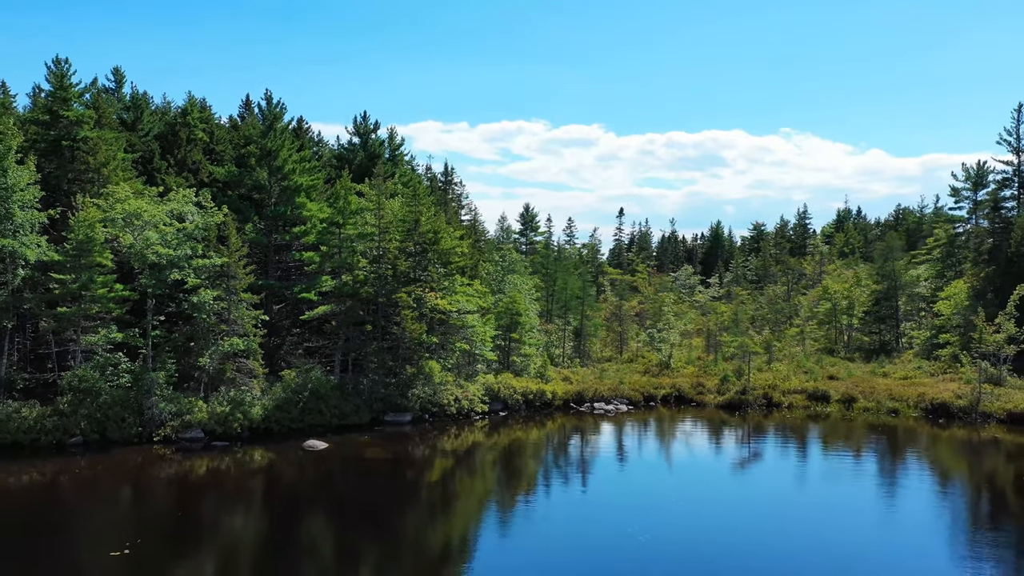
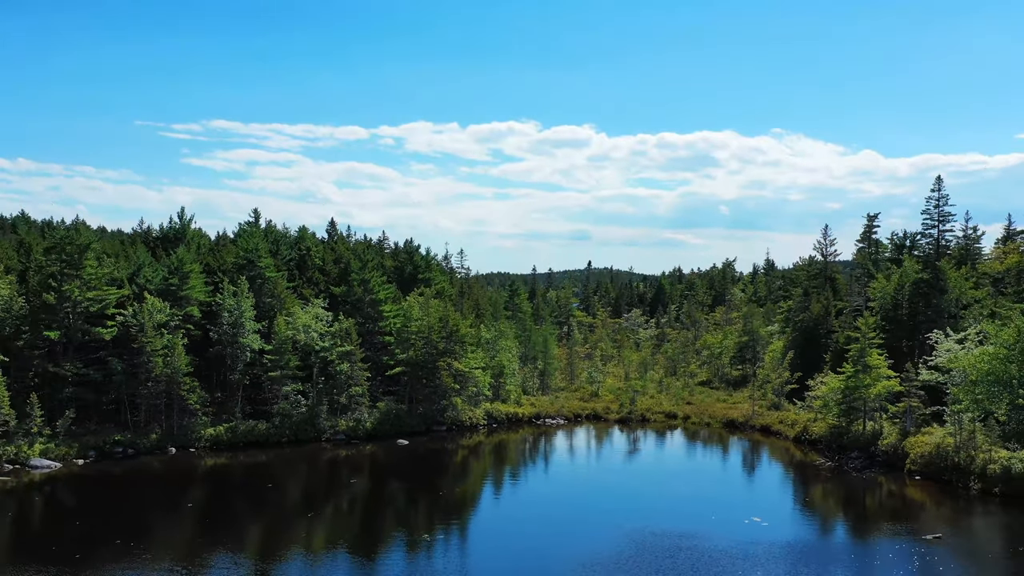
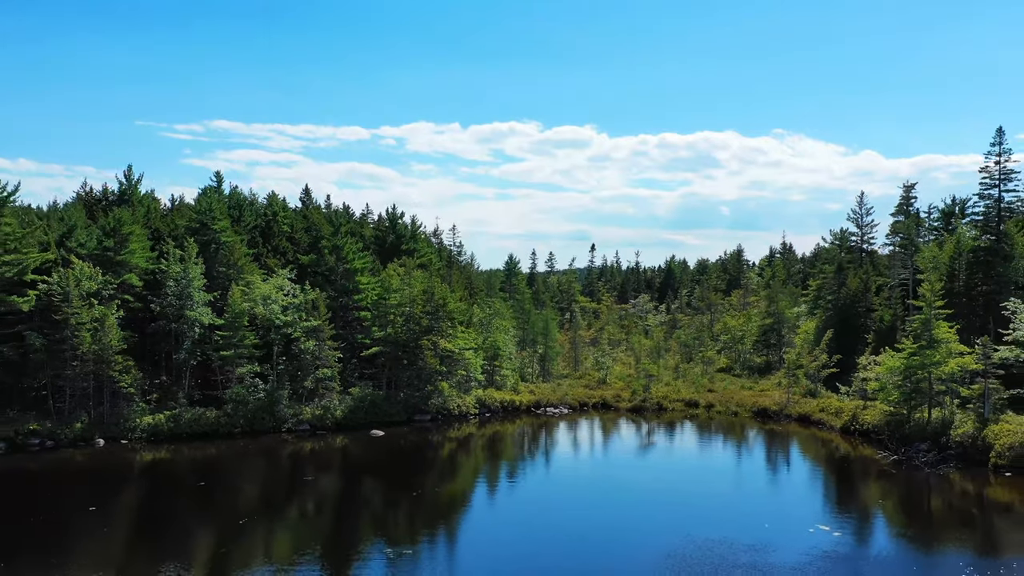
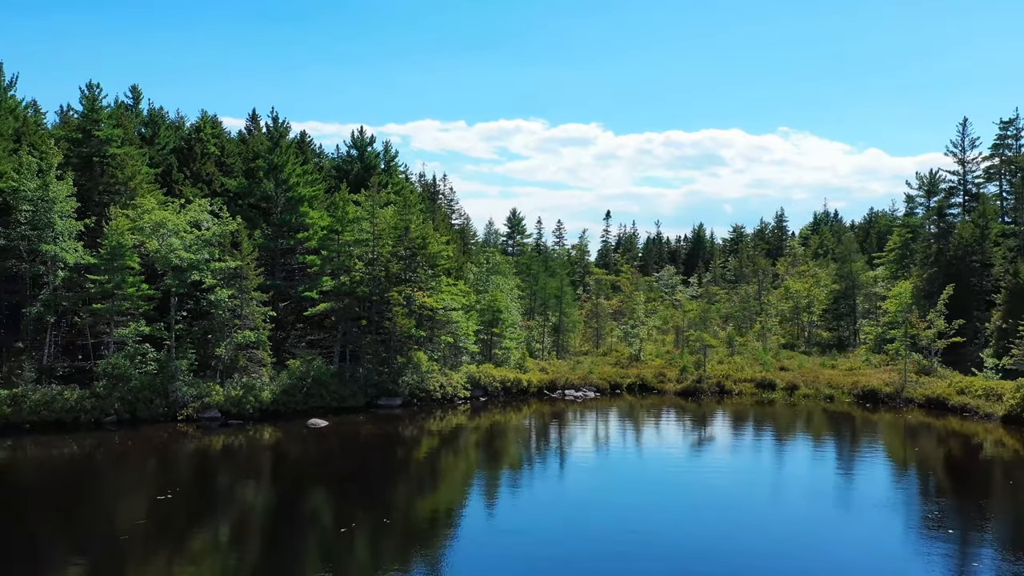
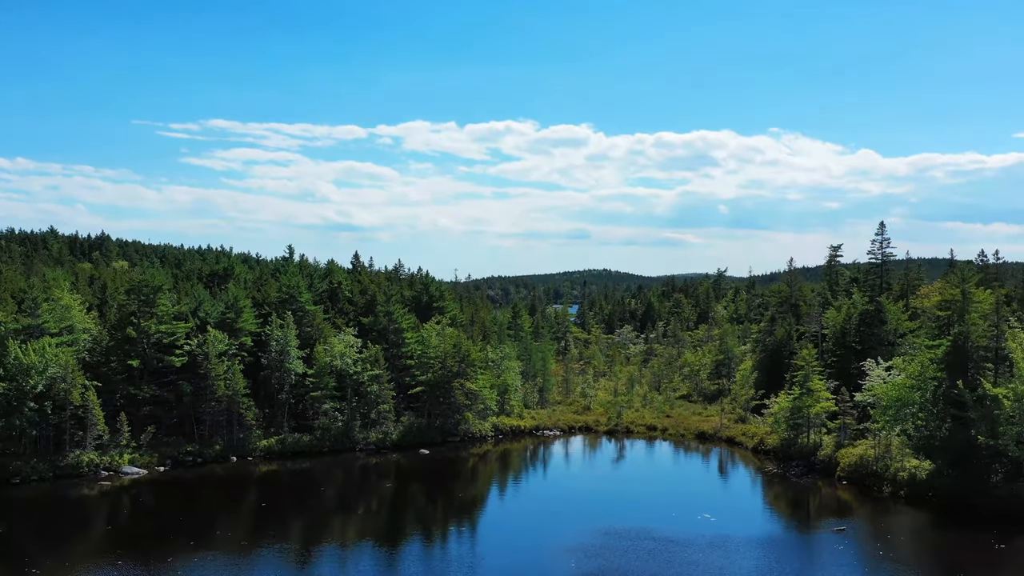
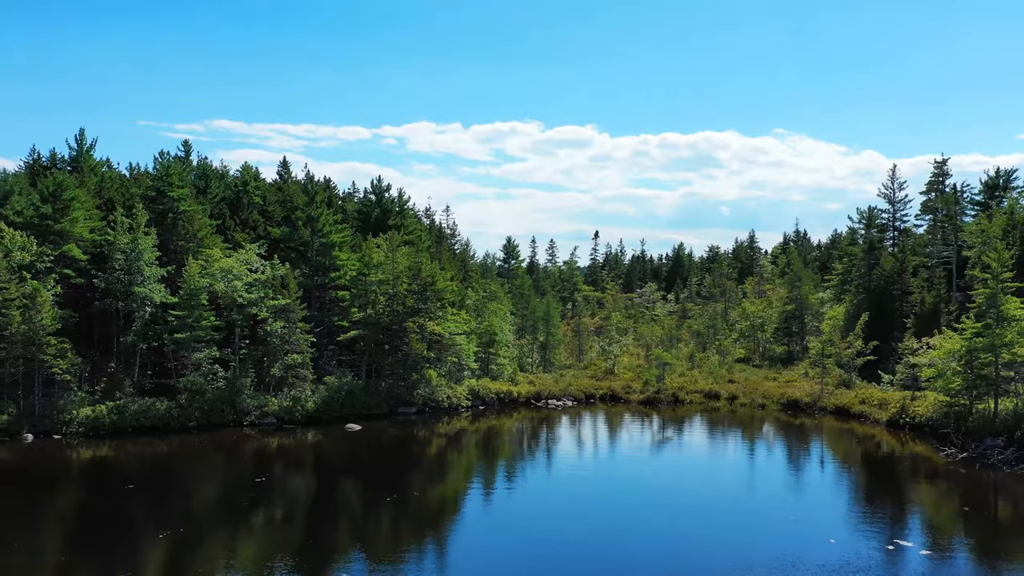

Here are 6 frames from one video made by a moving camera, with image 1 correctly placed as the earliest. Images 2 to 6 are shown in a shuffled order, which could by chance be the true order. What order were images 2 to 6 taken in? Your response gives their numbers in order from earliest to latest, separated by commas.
4, 6, 3, 2, 5
